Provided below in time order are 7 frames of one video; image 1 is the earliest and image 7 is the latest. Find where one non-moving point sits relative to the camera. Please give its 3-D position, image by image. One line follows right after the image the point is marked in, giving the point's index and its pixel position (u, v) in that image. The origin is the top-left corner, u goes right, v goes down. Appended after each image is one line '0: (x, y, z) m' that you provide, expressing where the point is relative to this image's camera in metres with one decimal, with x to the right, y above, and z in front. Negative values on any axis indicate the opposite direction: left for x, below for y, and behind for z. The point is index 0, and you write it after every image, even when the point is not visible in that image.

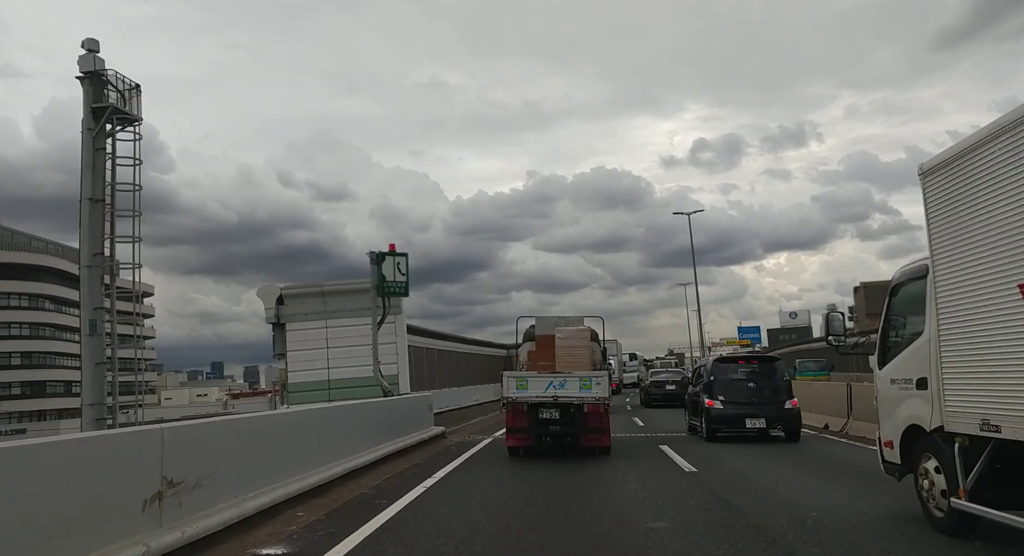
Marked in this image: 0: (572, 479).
0: (+1.2, -5.1, +18.1) m
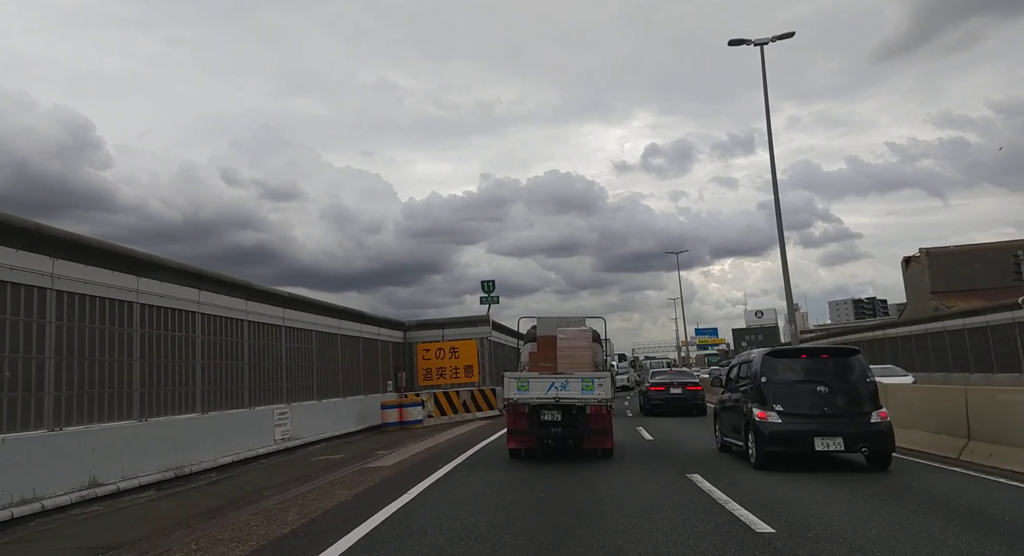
0: (+1.5, -4.9, +16.6) m
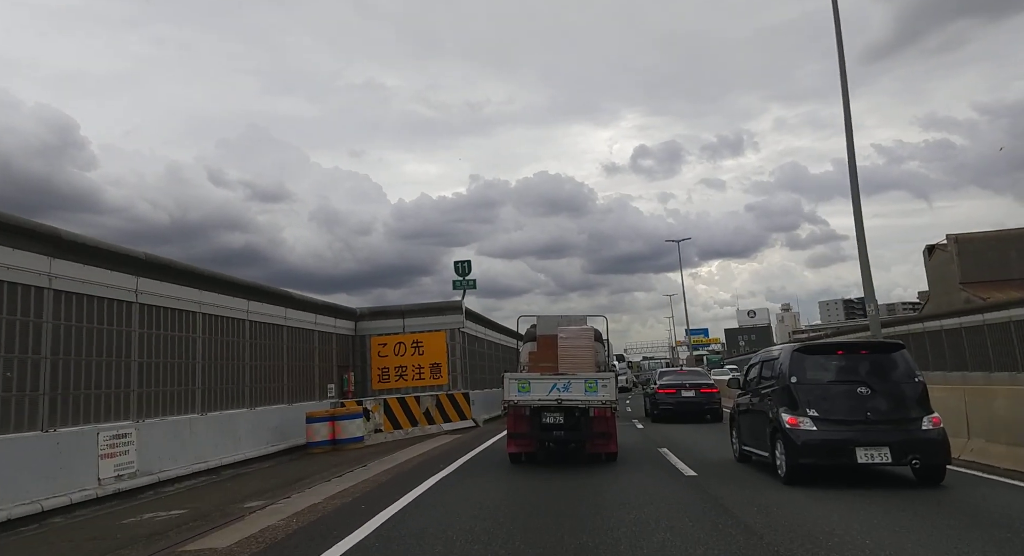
0: (+1.6, -4.9, +16.4) m
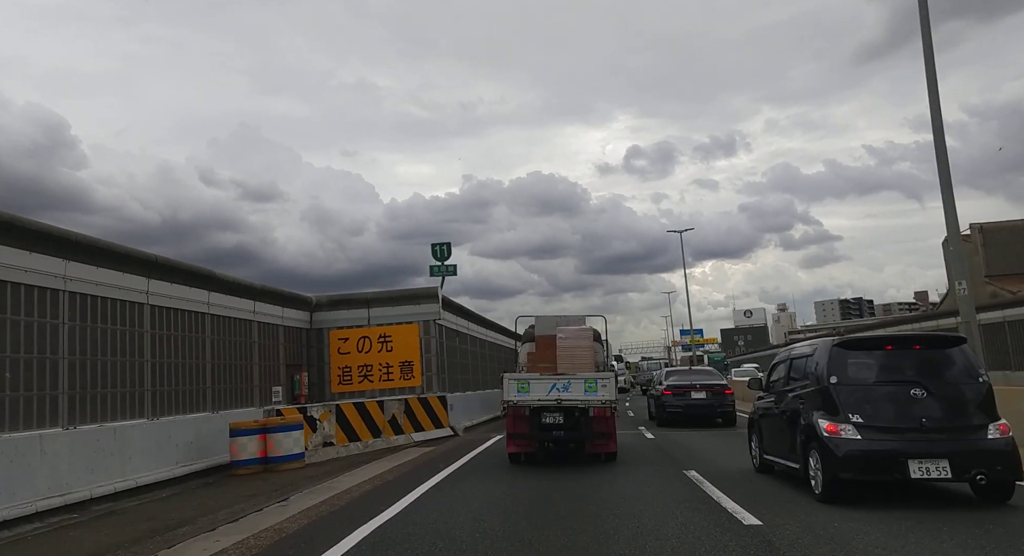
0: (+1.6, -4.9, +15.9) m
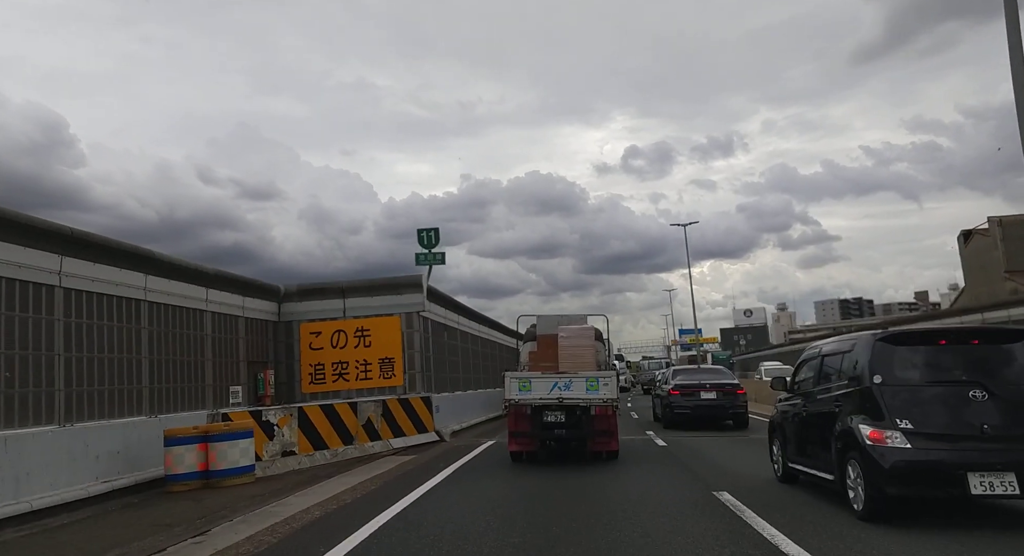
0: (+1.6, -4.8, +15.7) m
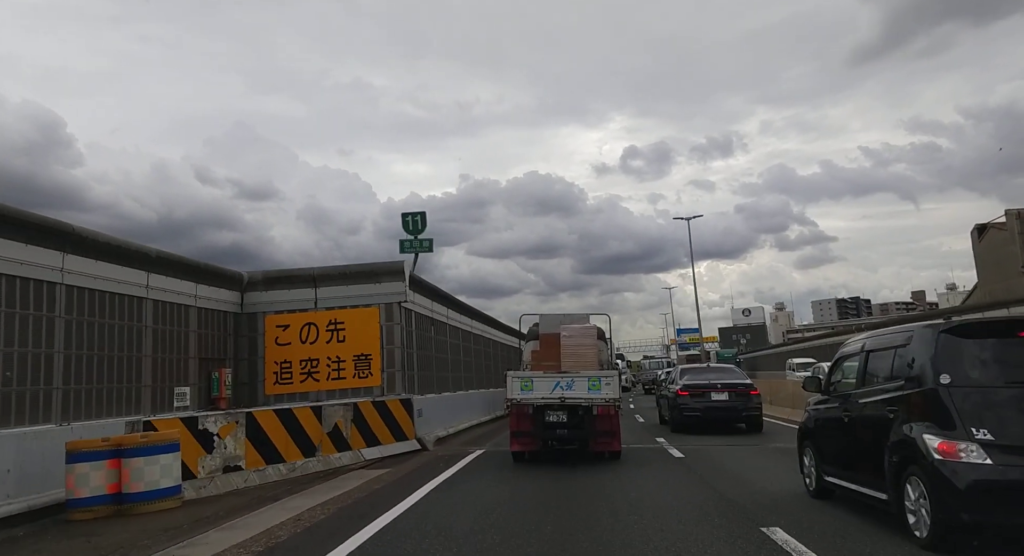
0: (+1.8, -4.8, +16.0) m
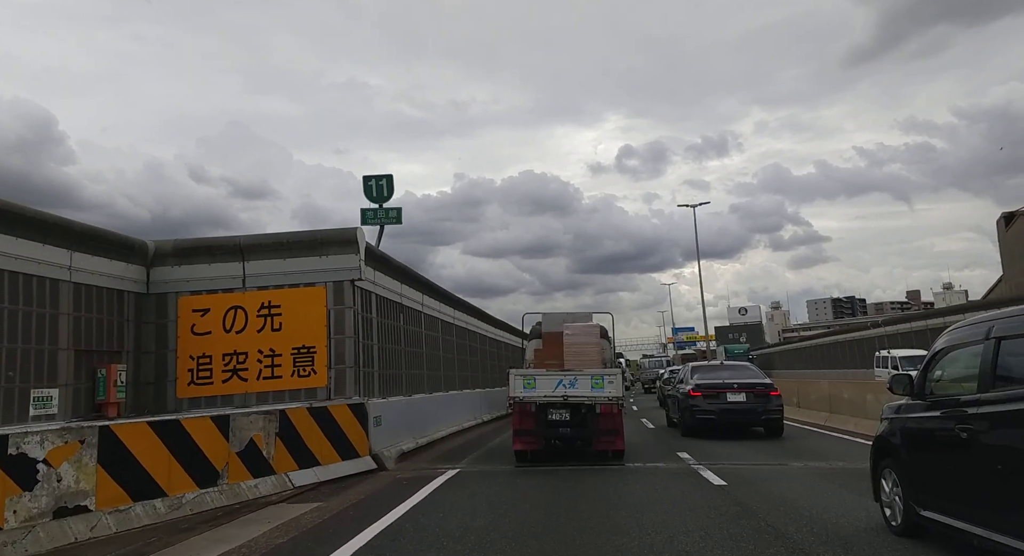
0: (+1.9, -4.8, +16.0) m
